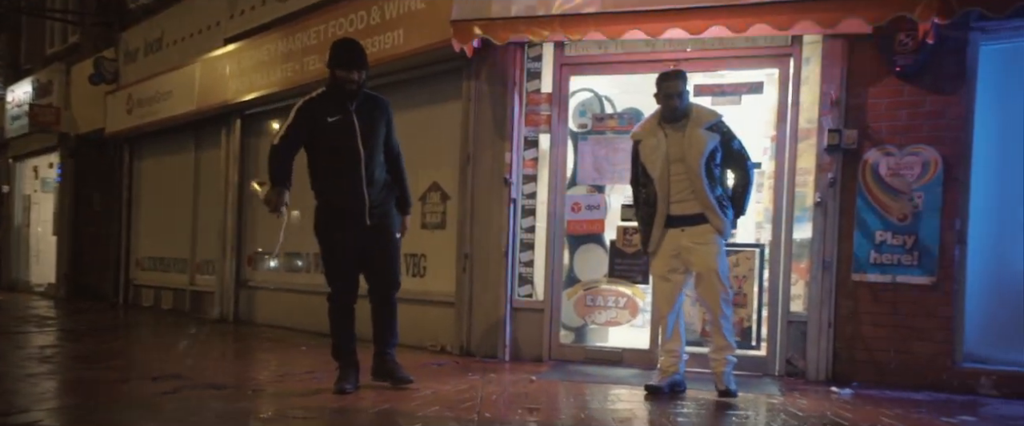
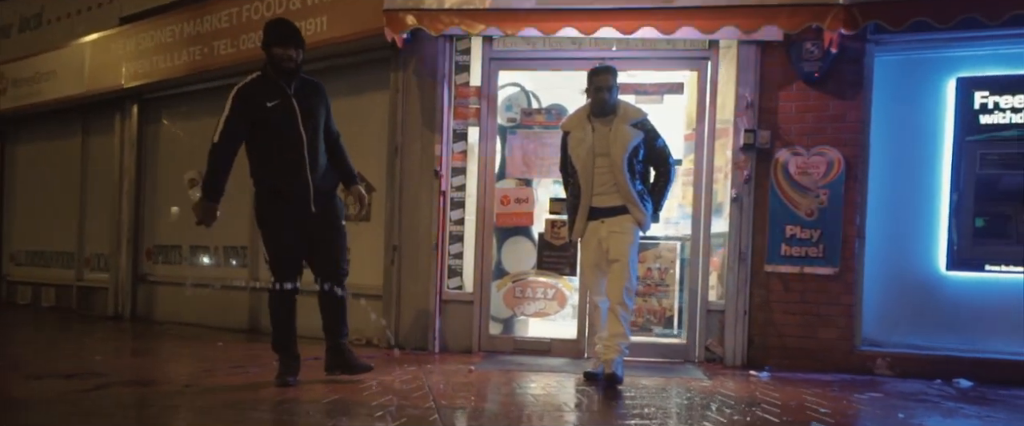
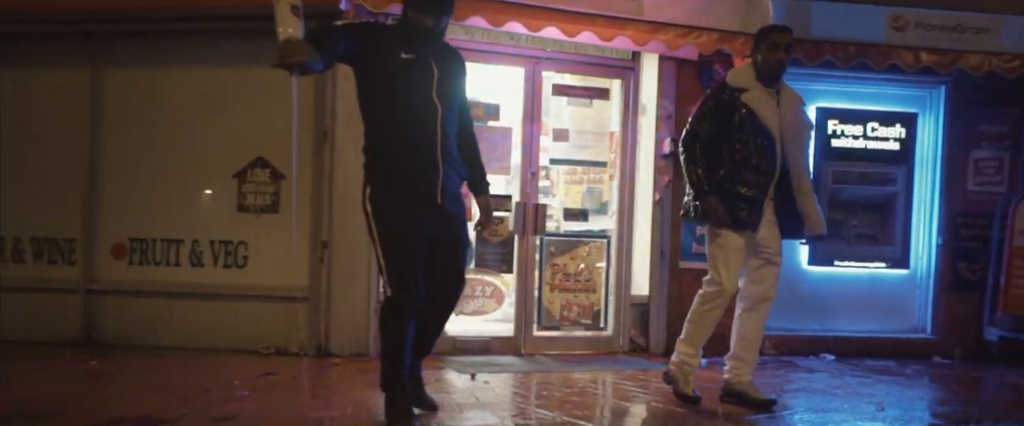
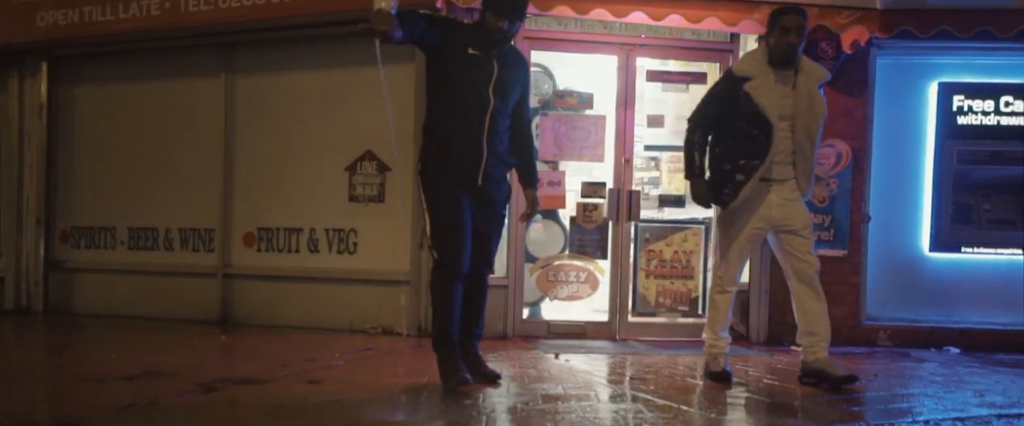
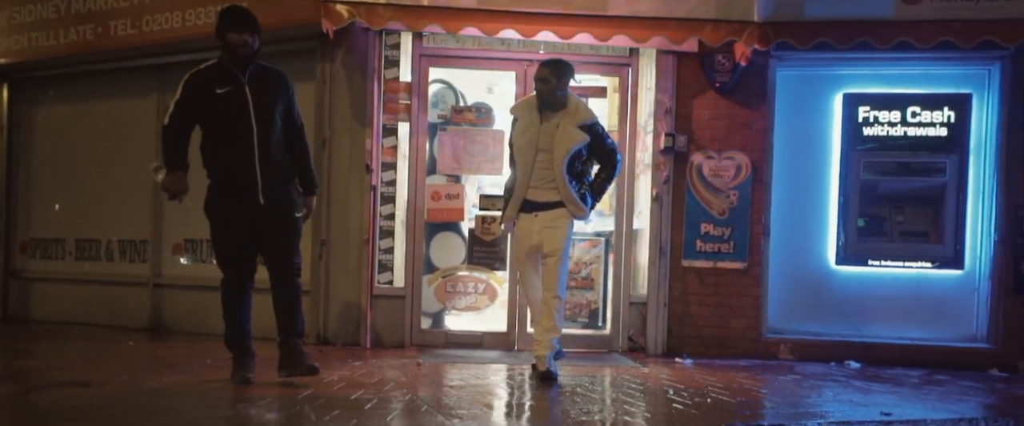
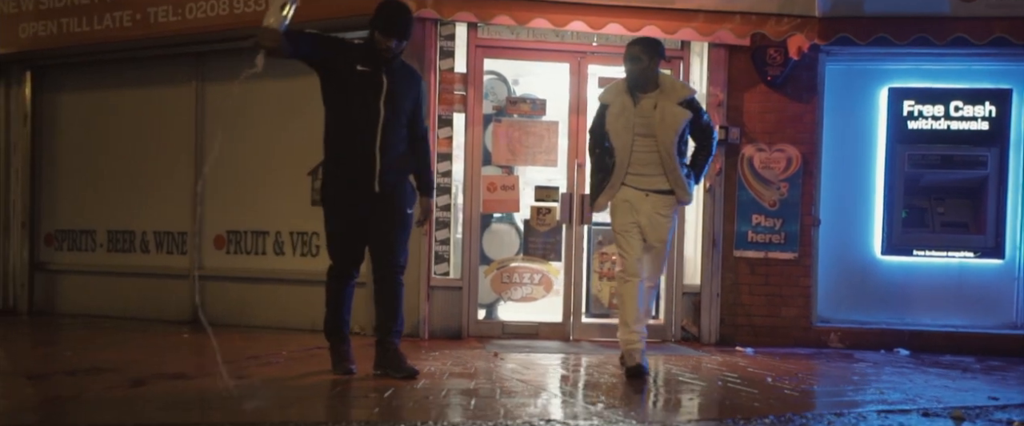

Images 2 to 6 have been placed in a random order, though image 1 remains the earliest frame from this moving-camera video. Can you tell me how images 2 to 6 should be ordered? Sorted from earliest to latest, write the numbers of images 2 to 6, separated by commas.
2, 5, 6, 4, 3
